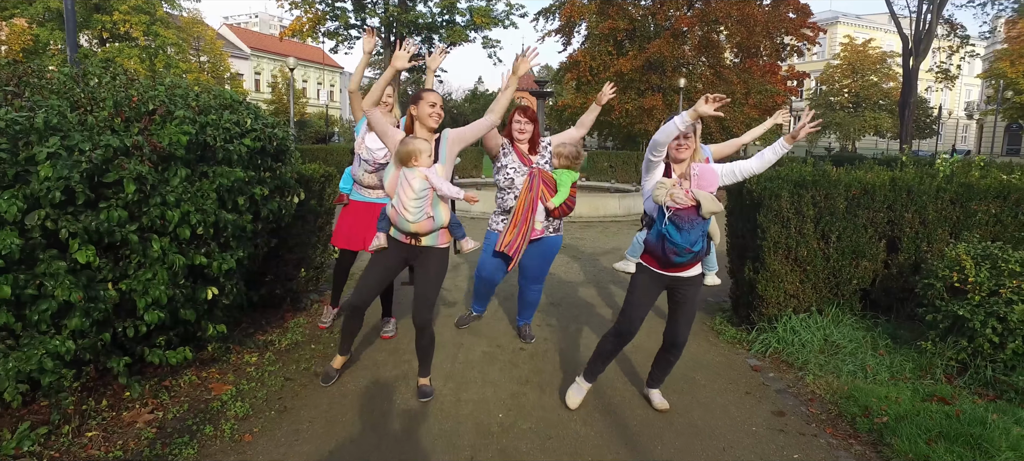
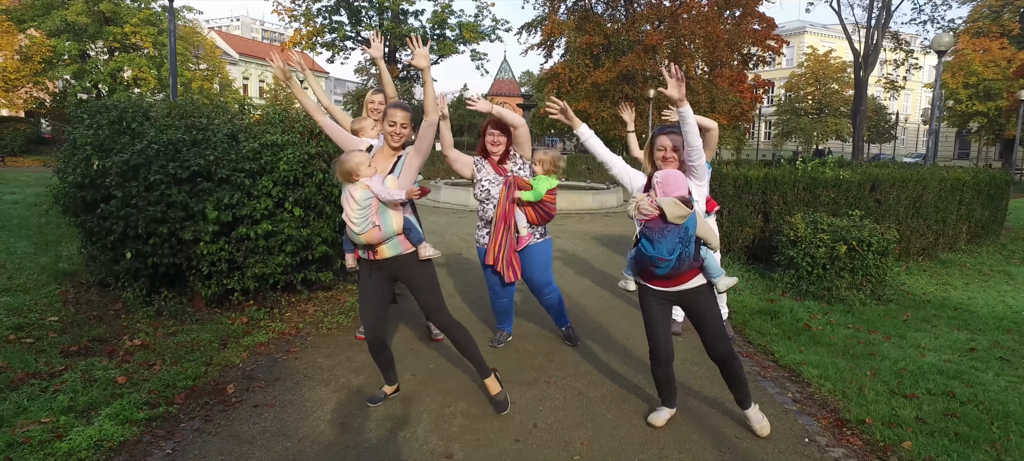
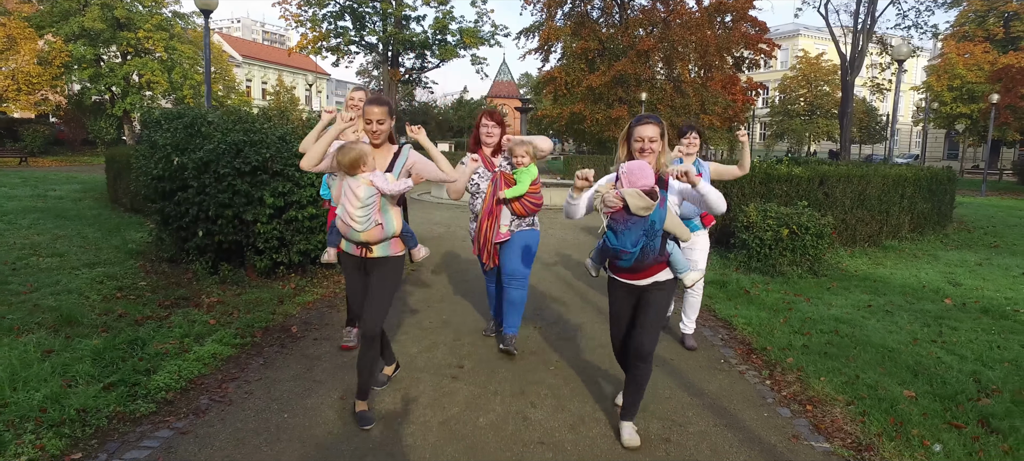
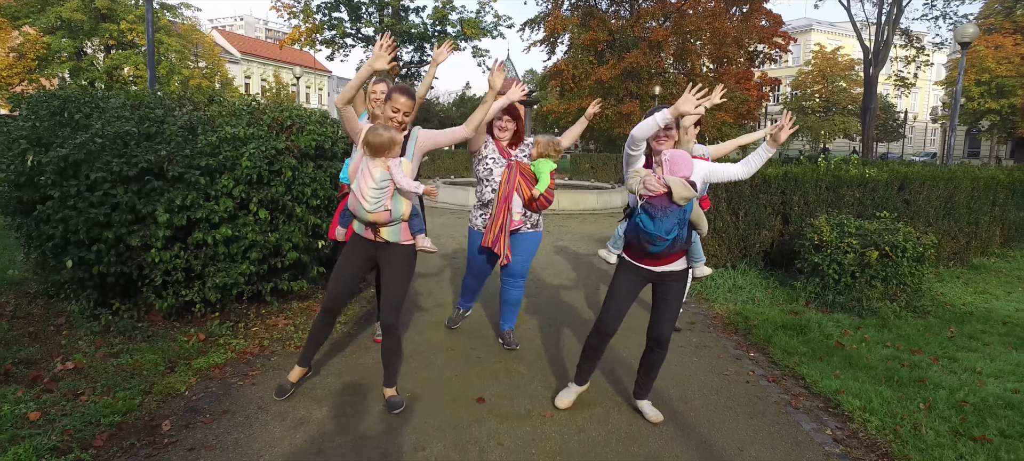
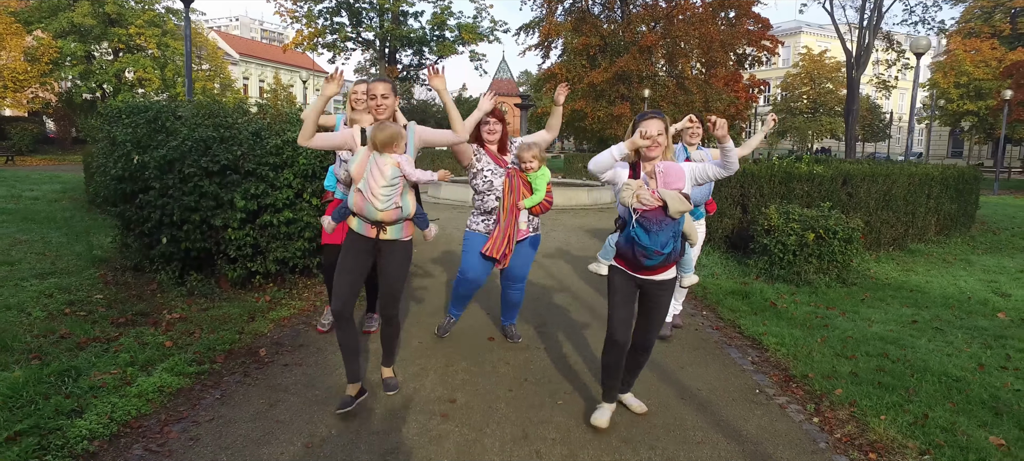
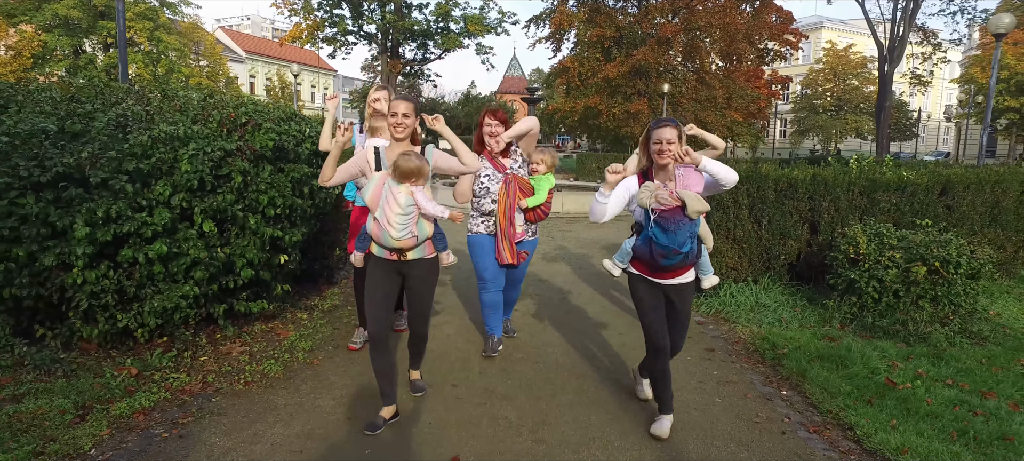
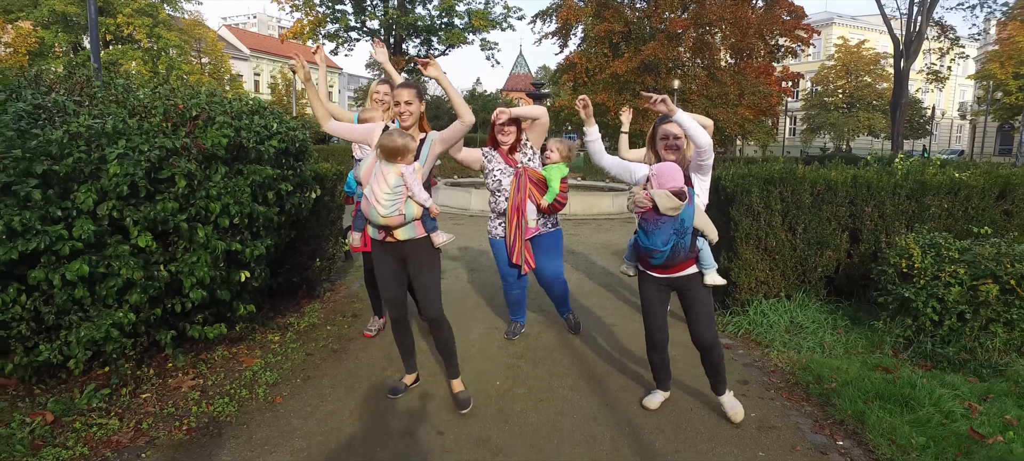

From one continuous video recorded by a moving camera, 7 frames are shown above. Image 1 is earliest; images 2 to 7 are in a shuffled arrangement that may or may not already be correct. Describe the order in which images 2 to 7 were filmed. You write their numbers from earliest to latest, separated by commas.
7, 6, 4, 2, 5, 3
